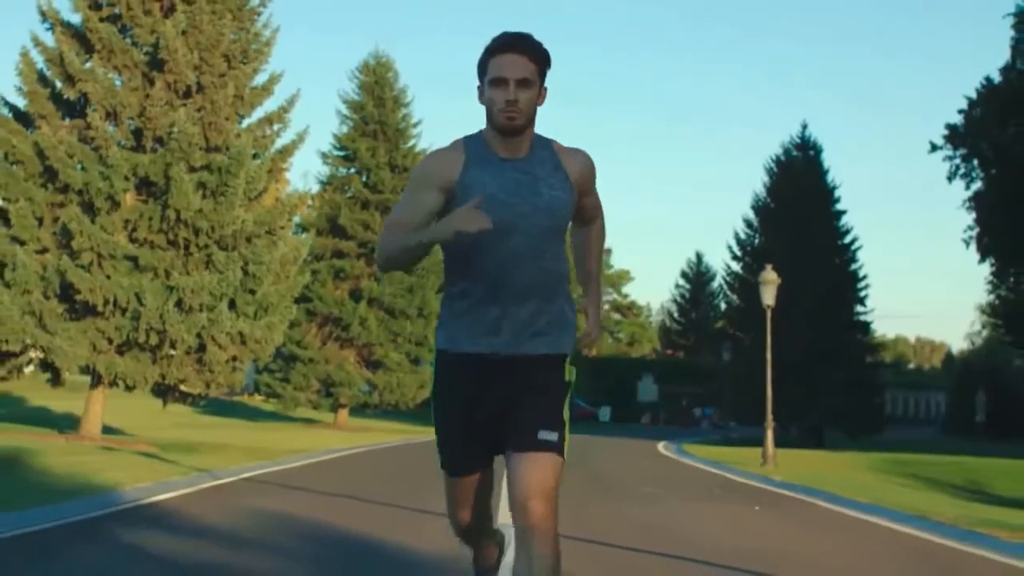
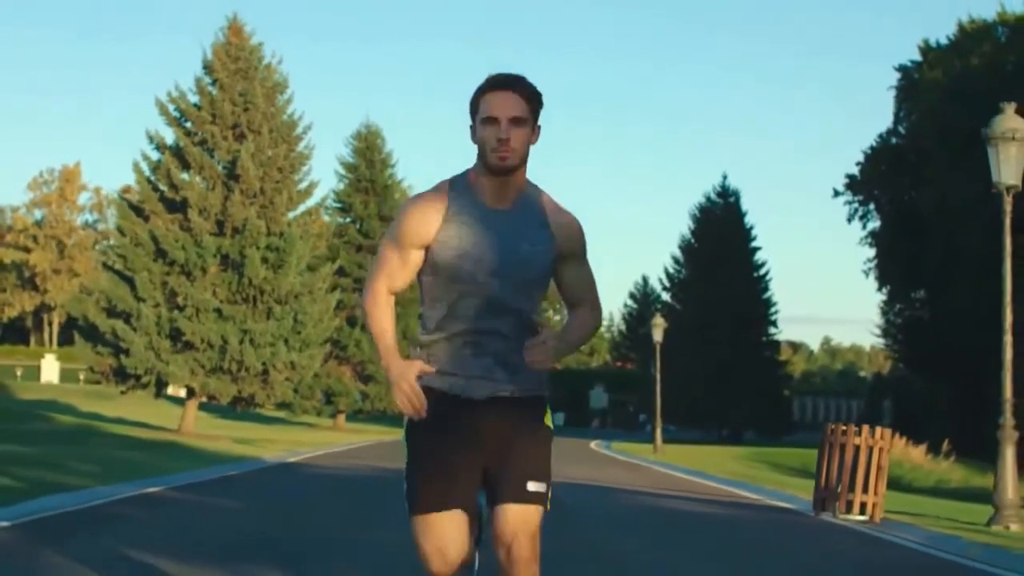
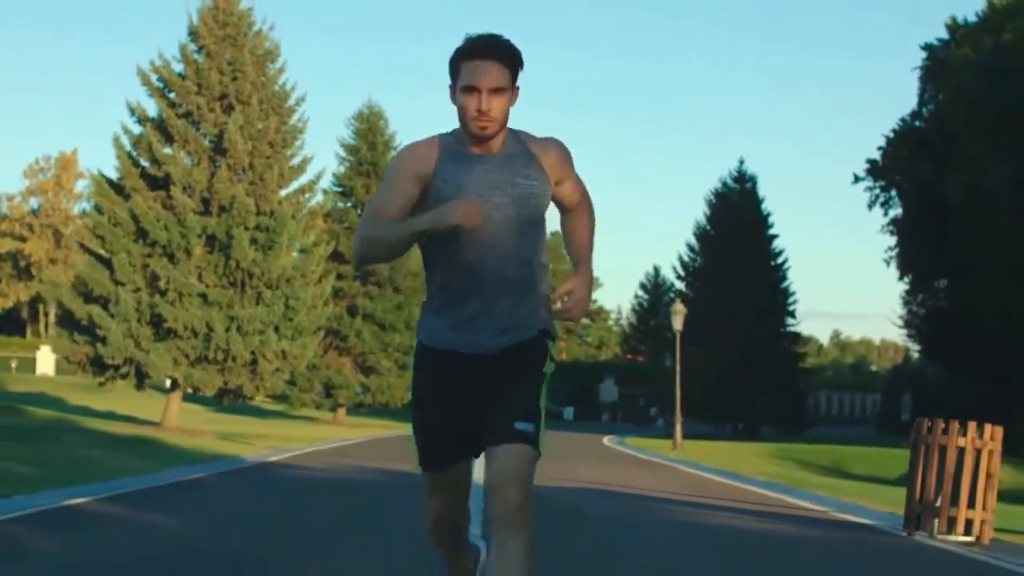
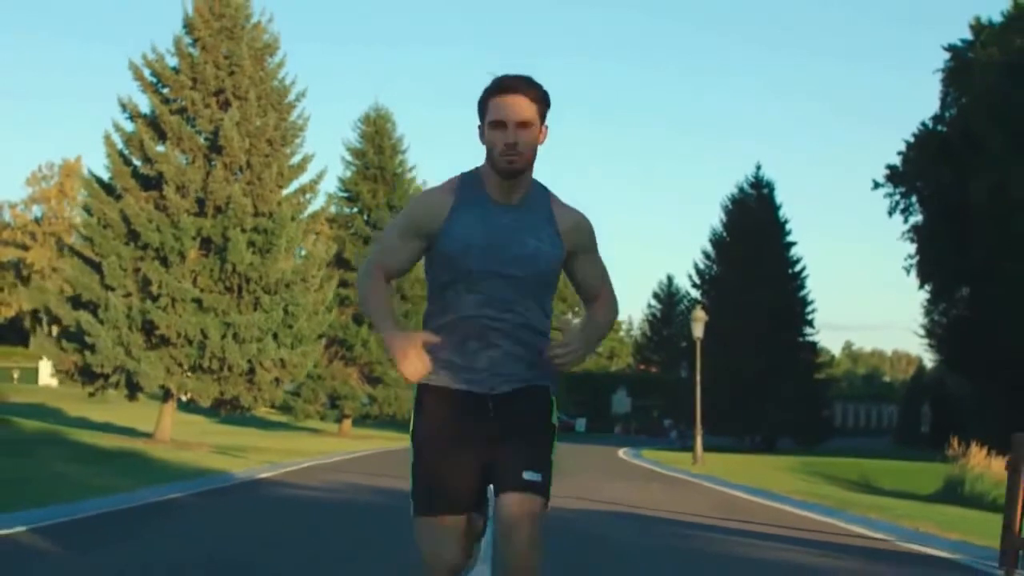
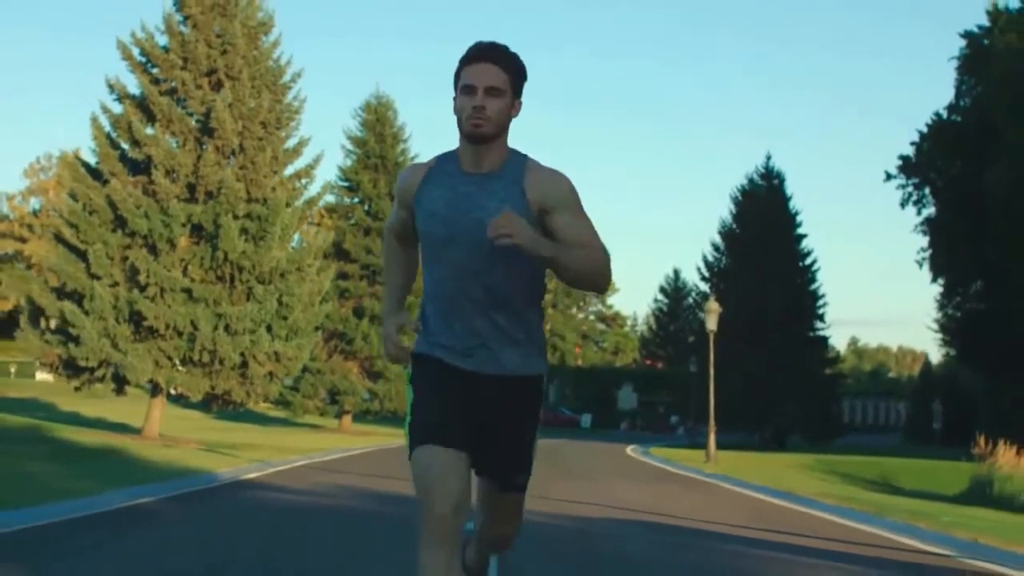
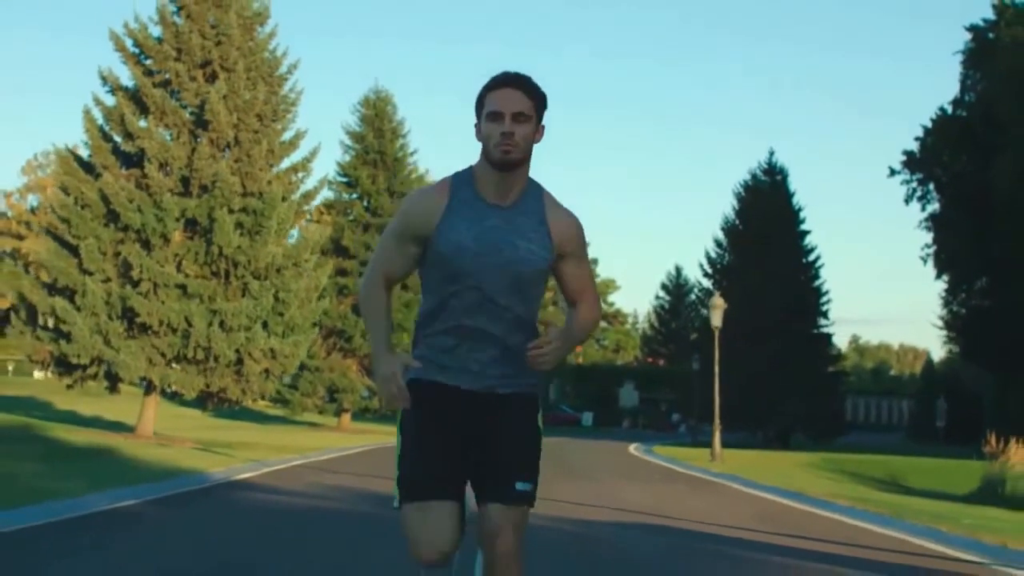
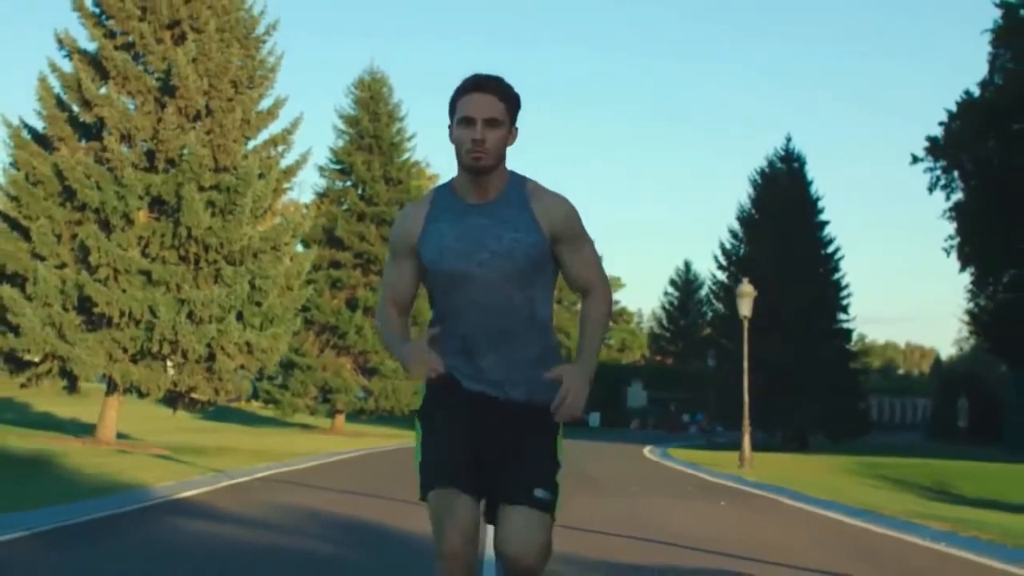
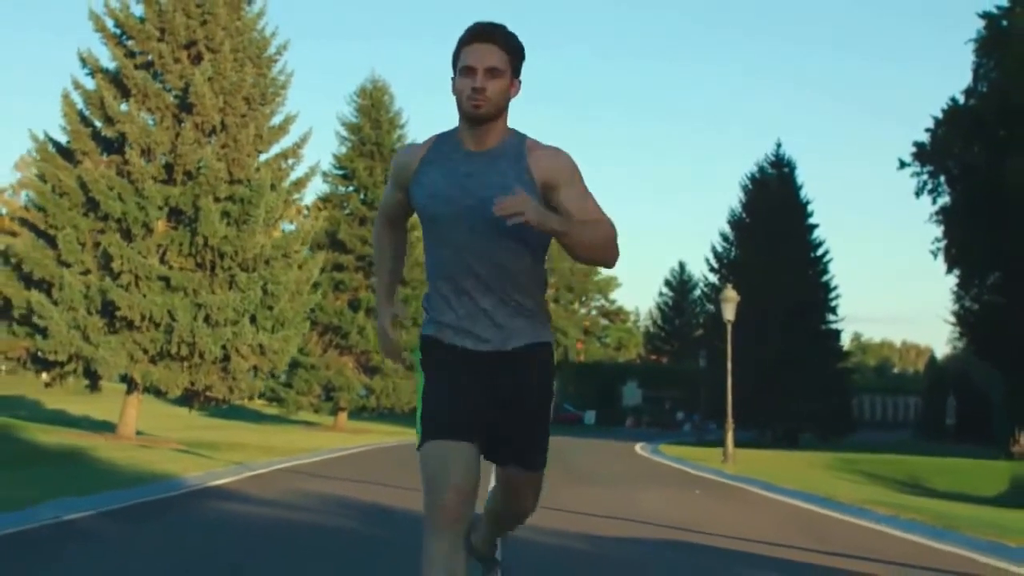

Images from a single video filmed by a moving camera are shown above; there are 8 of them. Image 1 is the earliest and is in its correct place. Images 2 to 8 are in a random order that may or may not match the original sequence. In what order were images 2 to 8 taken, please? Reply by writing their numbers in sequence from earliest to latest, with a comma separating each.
7, 8, 6, 5, 4, 3, 2
